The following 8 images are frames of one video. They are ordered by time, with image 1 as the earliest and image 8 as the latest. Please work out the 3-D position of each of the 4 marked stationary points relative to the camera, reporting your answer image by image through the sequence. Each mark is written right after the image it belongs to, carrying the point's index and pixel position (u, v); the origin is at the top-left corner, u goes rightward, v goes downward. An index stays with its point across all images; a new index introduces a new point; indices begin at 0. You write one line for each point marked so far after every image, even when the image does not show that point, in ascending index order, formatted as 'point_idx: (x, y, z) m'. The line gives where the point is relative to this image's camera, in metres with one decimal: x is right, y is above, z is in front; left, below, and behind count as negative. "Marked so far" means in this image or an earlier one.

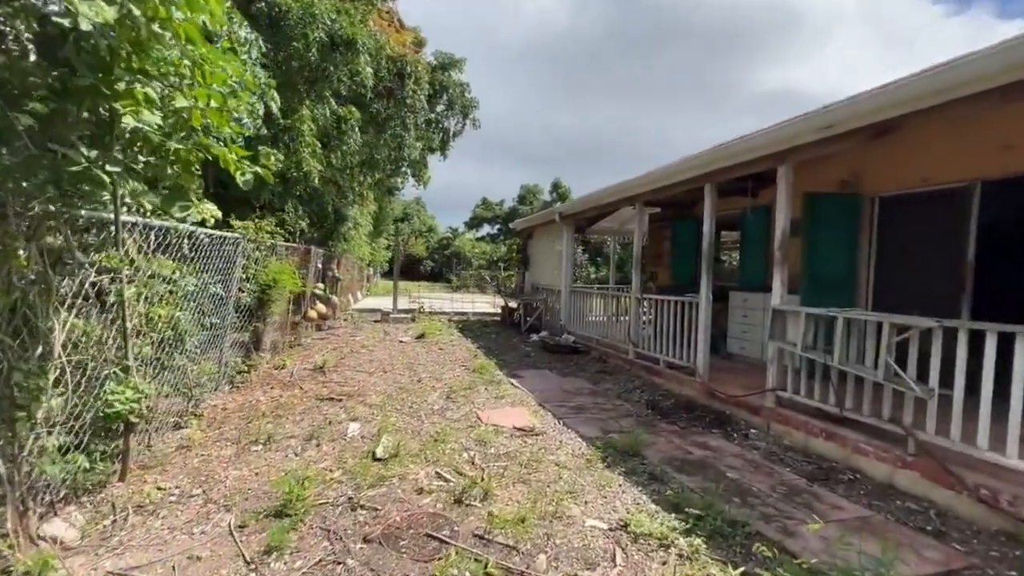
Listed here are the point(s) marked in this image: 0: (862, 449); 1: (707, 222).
0: (+2.4, -1.1, +3.0) m
1: (+2.2, +0.7, +4.6) m
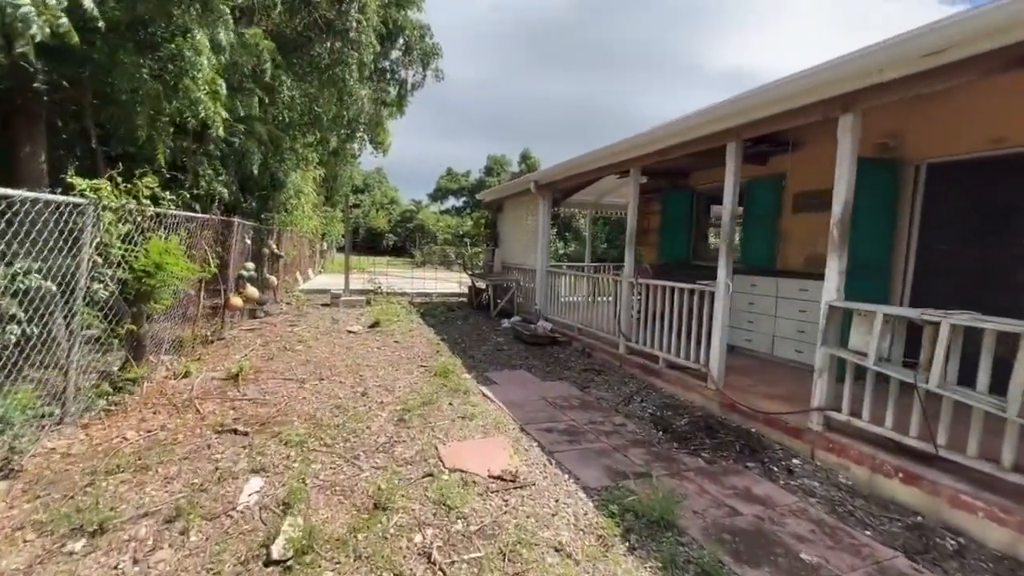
0: (+2.3, -1.1, +2.2) m
1: (+1.9, +0.9, +3.7) m
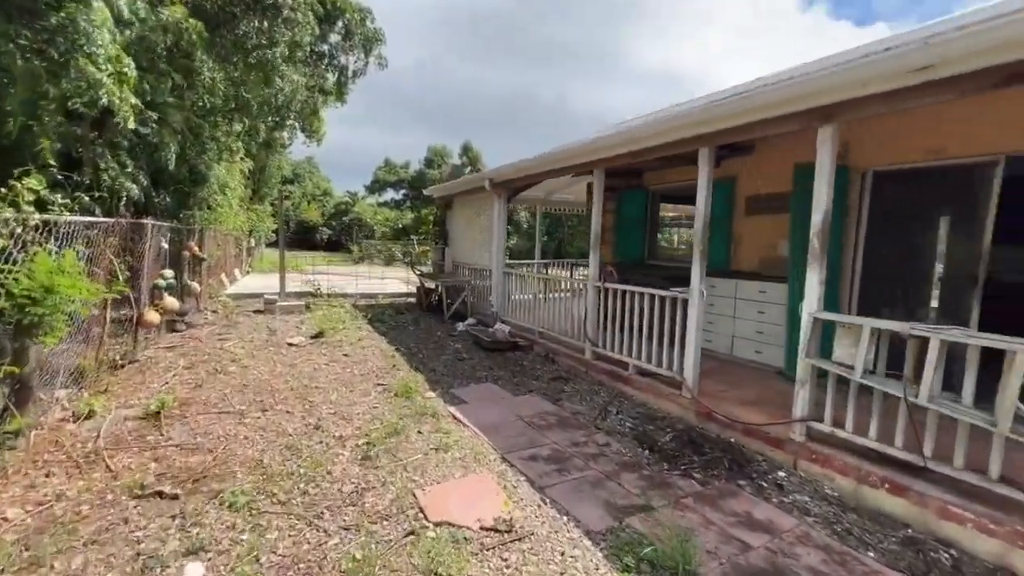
0: (+2.3, -1.2, +2.2) m
1: (+1.6, +0.8, +3.6) m
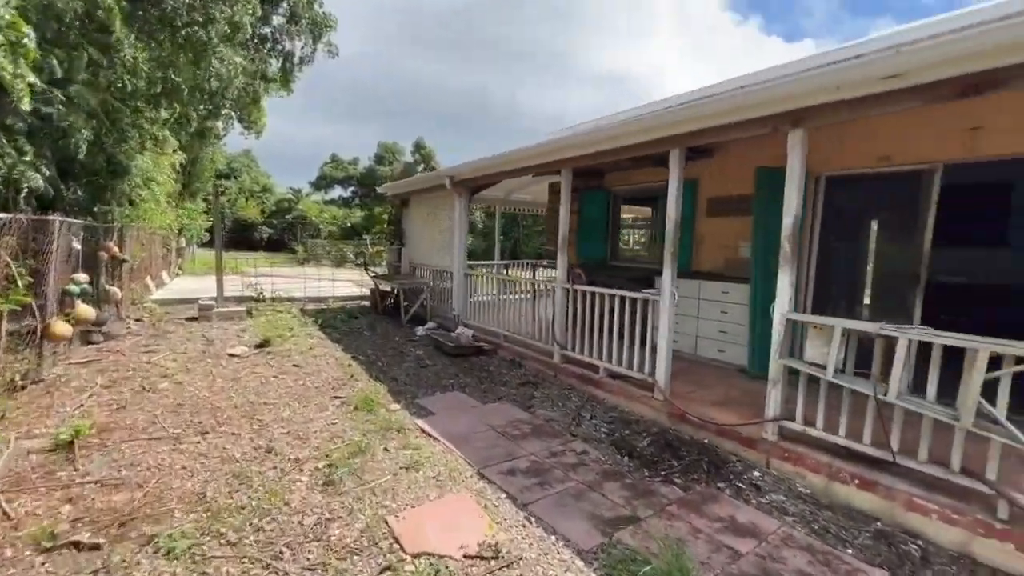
0: (+2.2, -1.2, +2.3) m
1: (+1.4, +0.8, +3.6) m
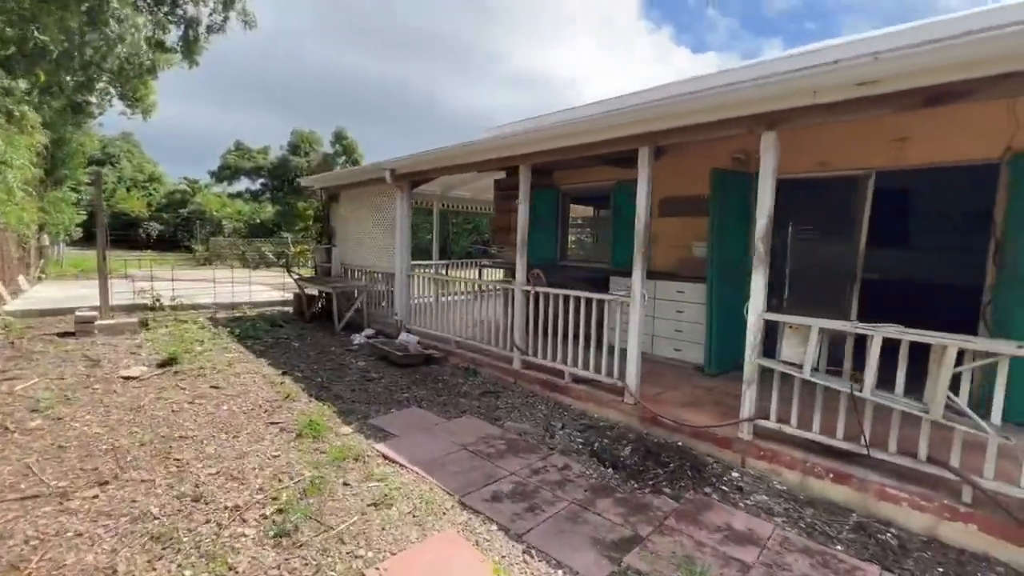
0: (+2.1, -1.2, +2.4) m
1: (+1.1, +0.8, +3.6) m
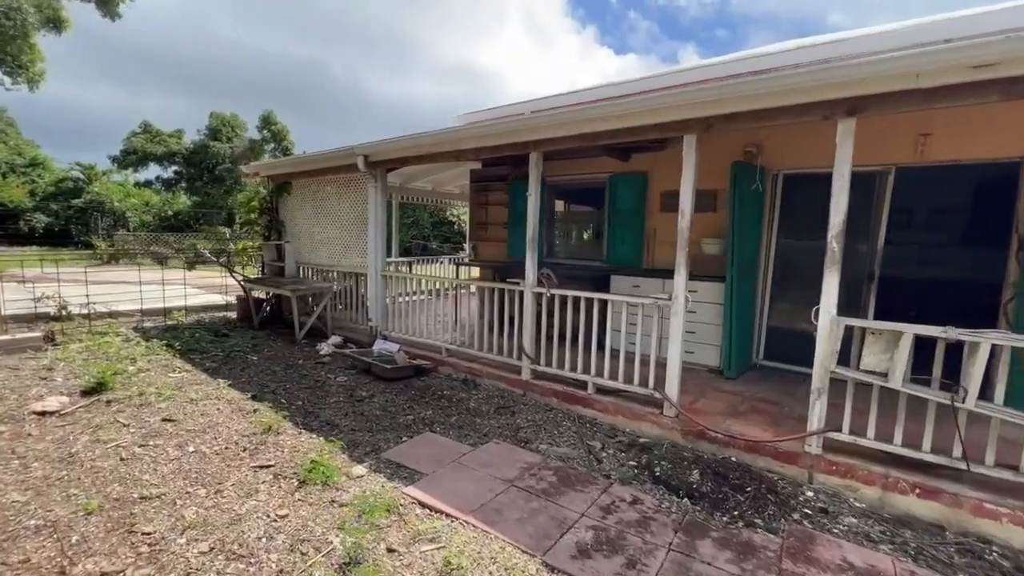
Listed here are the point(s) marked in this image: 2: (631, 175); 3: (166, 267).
0: (+2.6, -1.2, +2.3) m
1: (+1.3, +0.7, +3.3) m
2: (+1.6, +1.5, +5.7) m
3: (-11.1, +0.7, +14.3) m
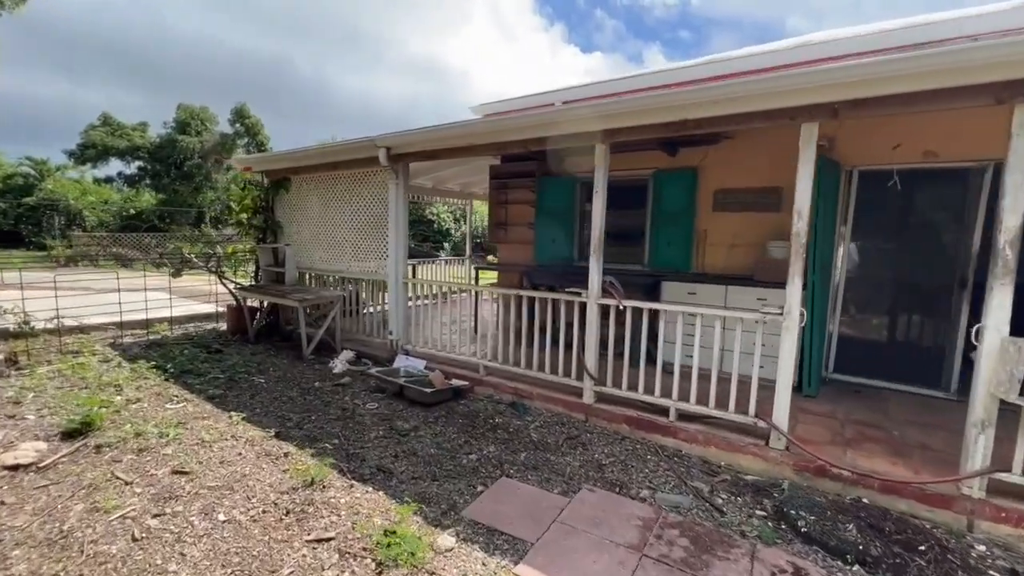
0: (+3.3, -1.3, +1.9) m
1: (+2.0, +0.6, +2.9) m
2: (+2.0, +1.4, +5.2) m
3: (-11.0, +0.5, +13.1) m
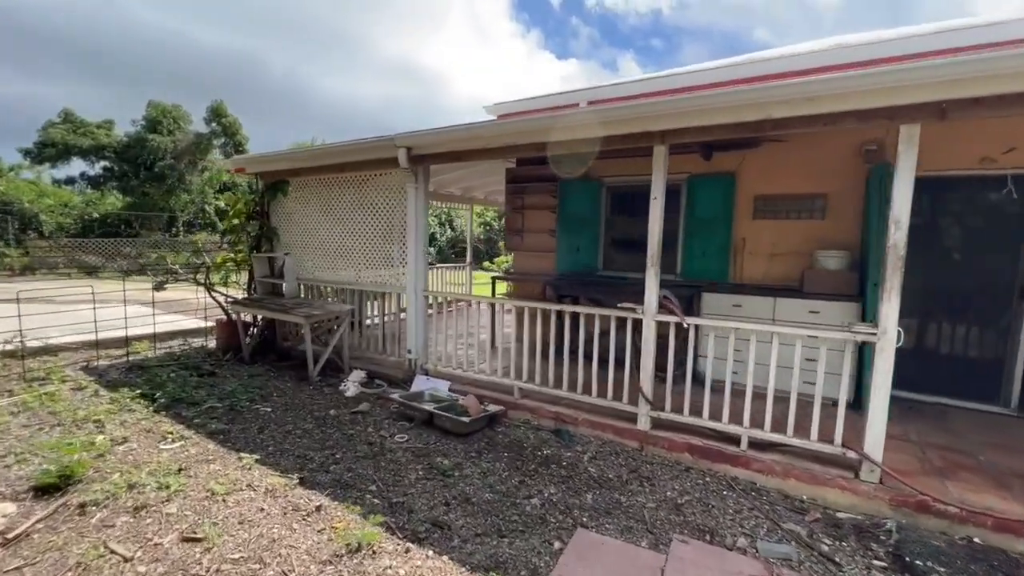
0: (+3.8, -1.4, +1.7) m
1: (+2.4, +0.5, +2.6) m
2: (+2.4, +1.3, +5.0) m
3: (-11.1, +0.2, +12.2) m
